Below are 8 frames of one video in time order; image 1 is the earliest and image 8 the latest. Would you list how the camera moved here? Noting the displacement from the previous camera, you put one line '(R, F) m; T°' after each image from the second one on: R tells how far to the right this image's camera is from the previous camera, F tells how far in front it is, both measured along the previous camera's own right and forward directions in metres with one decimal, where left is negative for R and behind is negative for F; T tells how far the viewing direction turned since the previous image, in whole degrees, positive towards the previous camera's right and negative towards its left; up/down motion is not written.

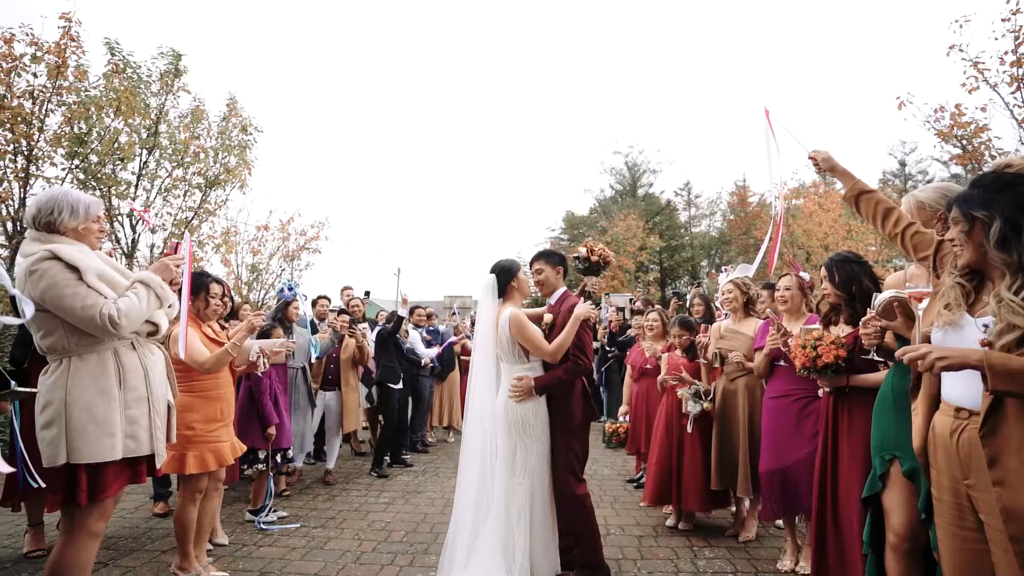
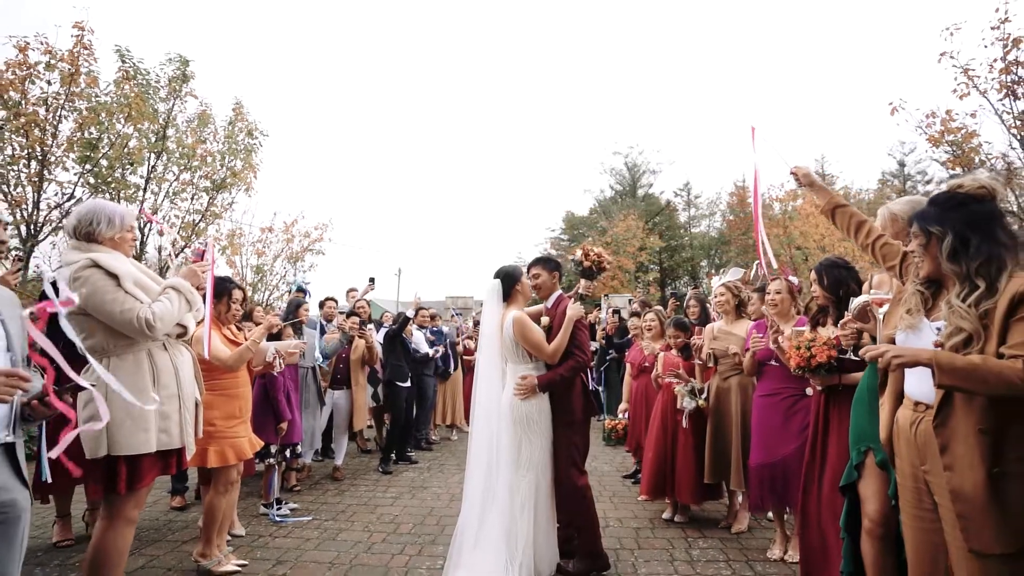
(0.0, -0.2) m; 0°
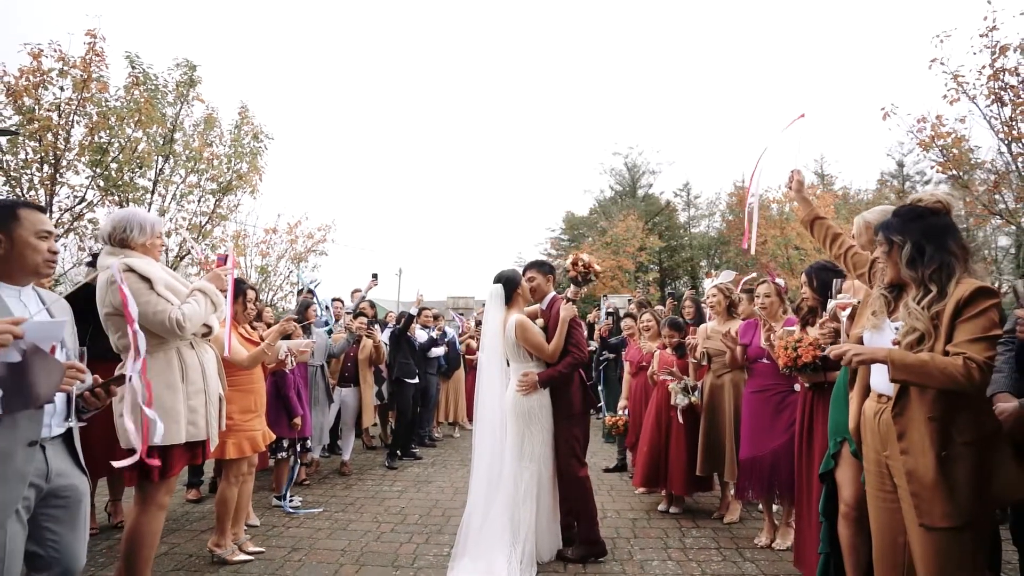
(0.0, -0.2) m; 0°
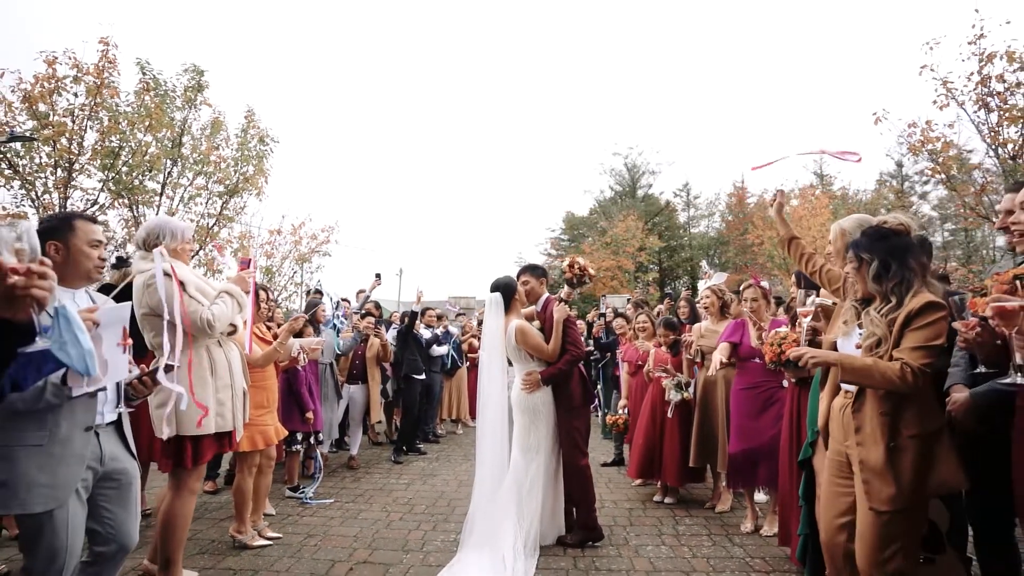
(0.0, -0.3) m; 0°
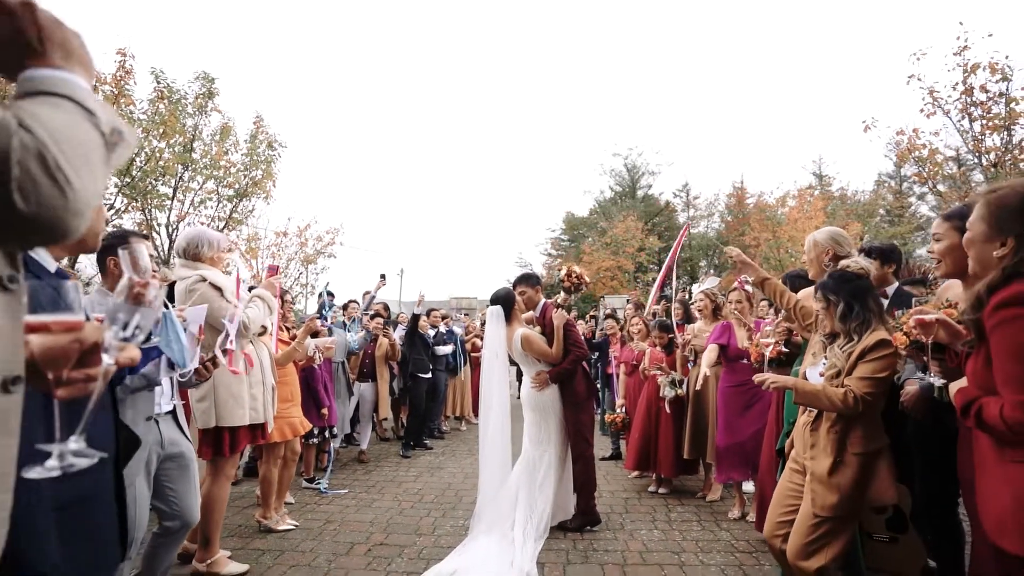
(0.0, -0.4) m; 0°
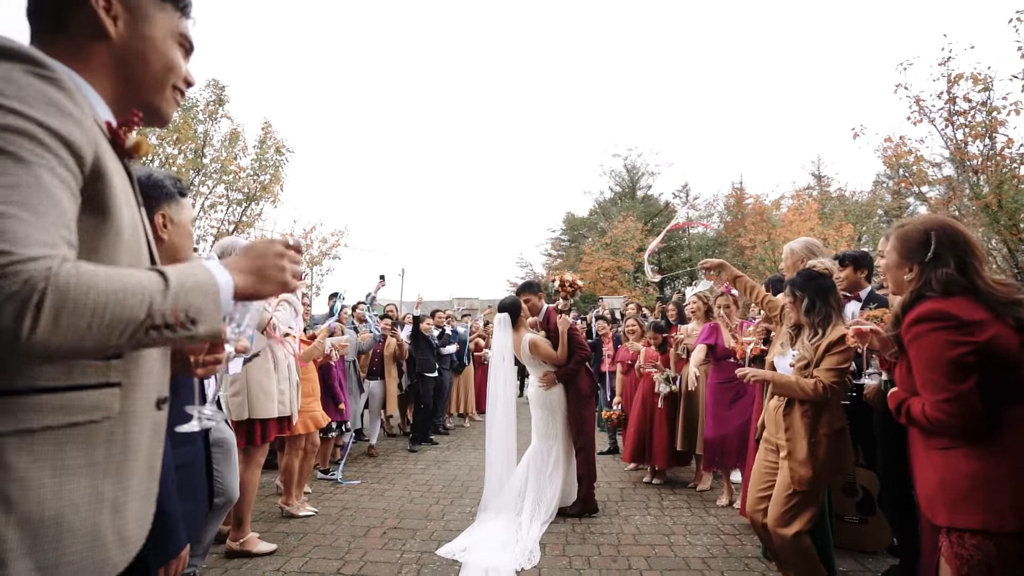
(0.0, -0.4) m; 0°
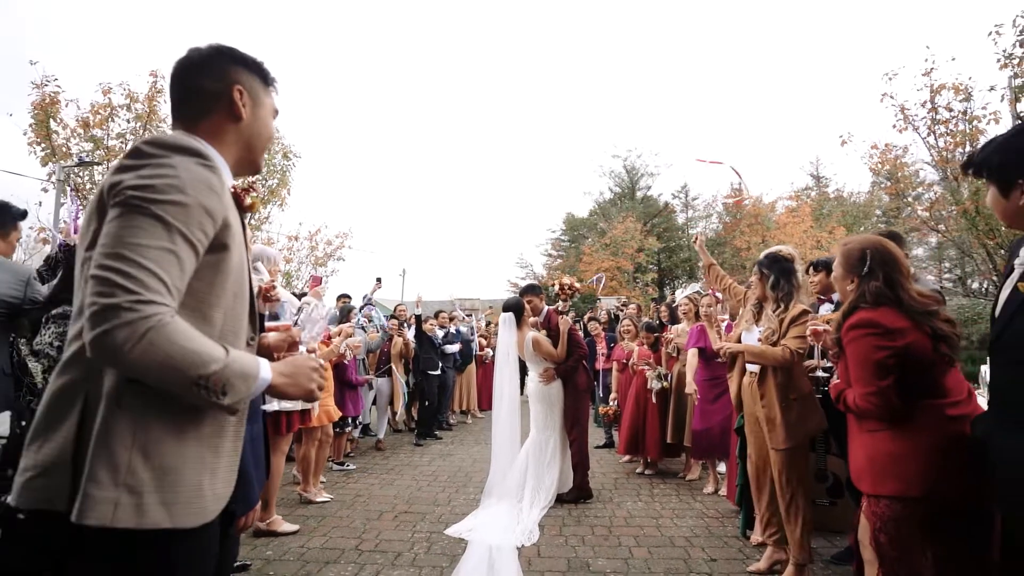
(0.0, -0.4) m; 0°
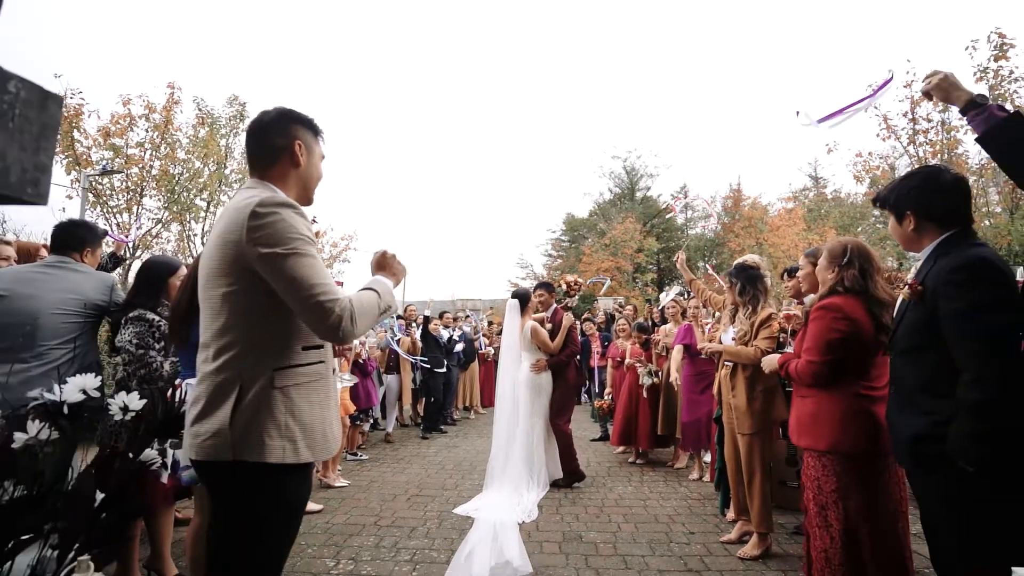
(0.0, -0.5) m; 0°
